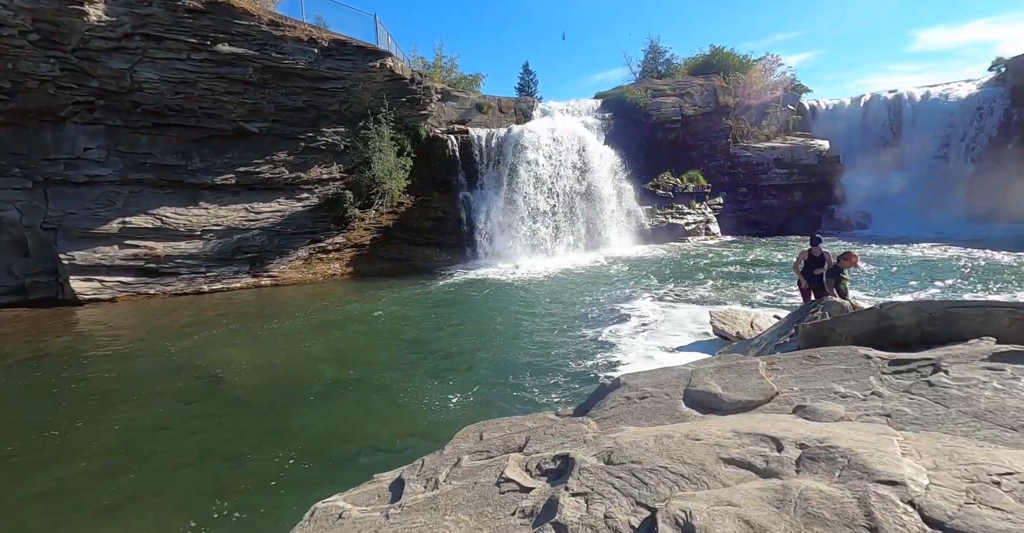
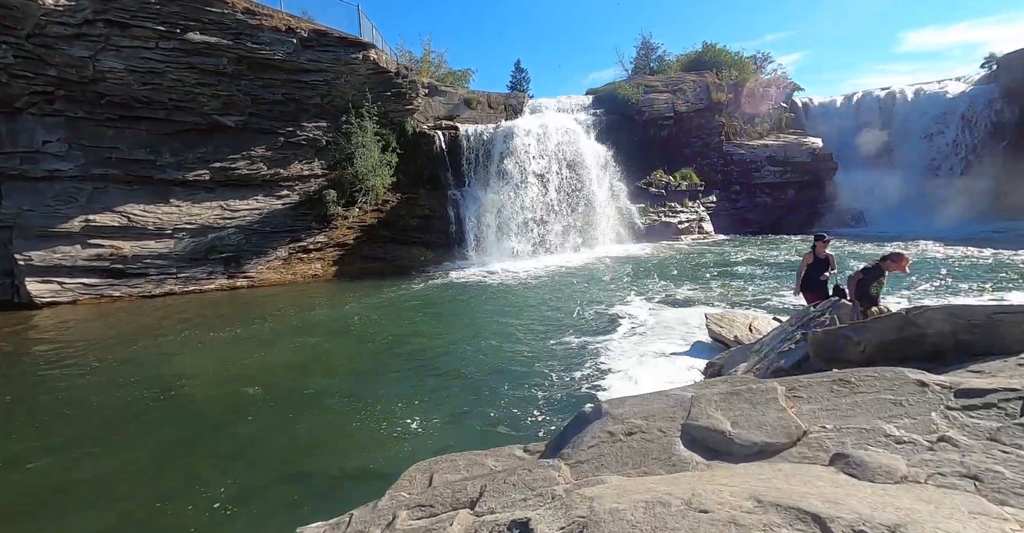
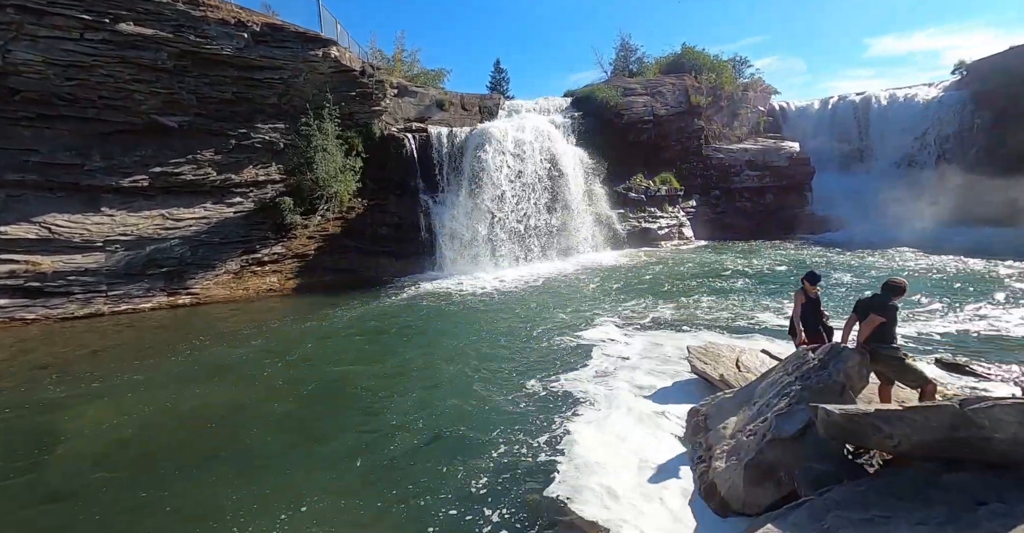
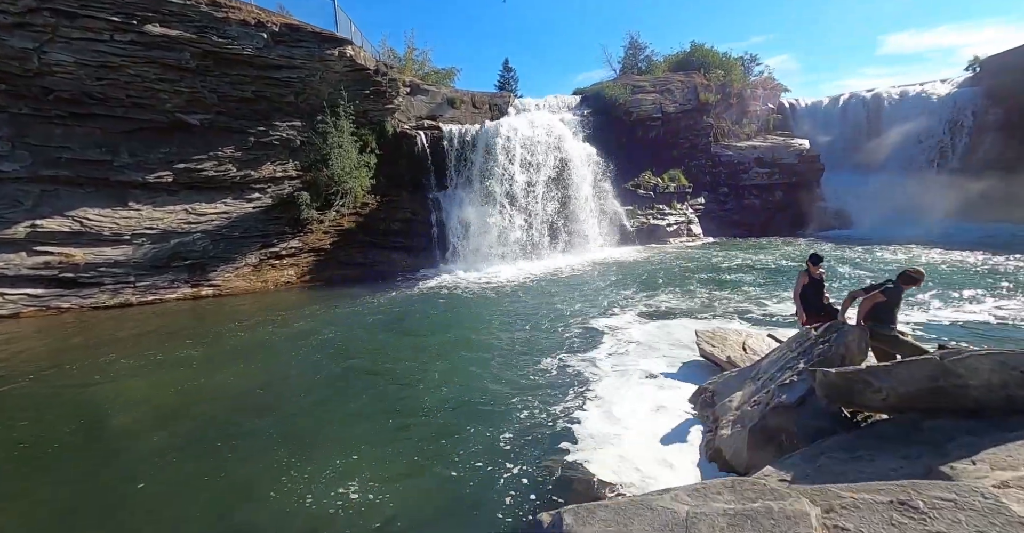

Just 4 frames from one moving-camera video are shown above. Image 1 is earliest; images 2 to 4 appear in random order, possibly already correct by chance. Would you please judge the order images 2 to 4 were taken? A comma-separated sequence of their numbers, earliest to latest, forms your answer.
2, 4, 3
